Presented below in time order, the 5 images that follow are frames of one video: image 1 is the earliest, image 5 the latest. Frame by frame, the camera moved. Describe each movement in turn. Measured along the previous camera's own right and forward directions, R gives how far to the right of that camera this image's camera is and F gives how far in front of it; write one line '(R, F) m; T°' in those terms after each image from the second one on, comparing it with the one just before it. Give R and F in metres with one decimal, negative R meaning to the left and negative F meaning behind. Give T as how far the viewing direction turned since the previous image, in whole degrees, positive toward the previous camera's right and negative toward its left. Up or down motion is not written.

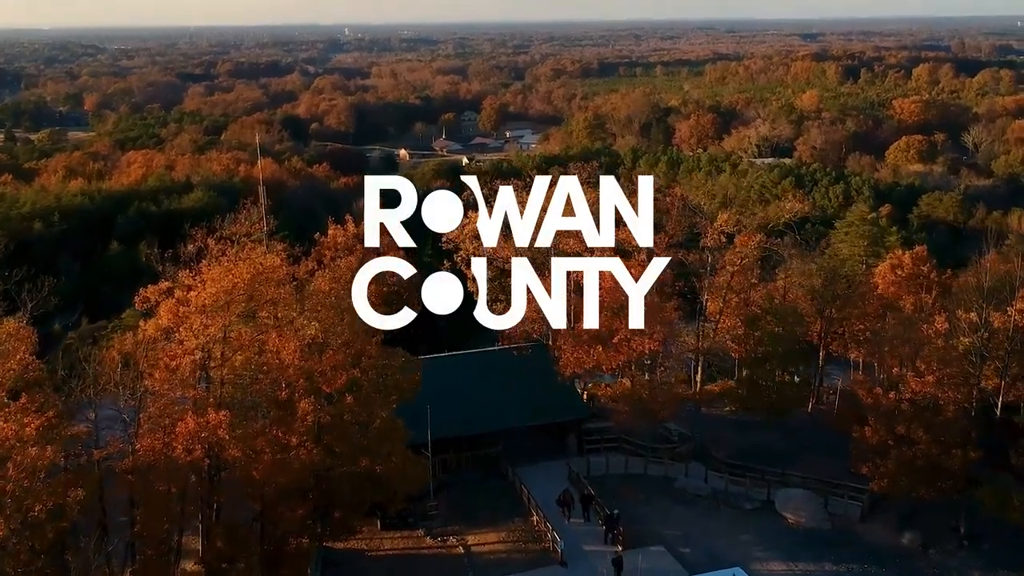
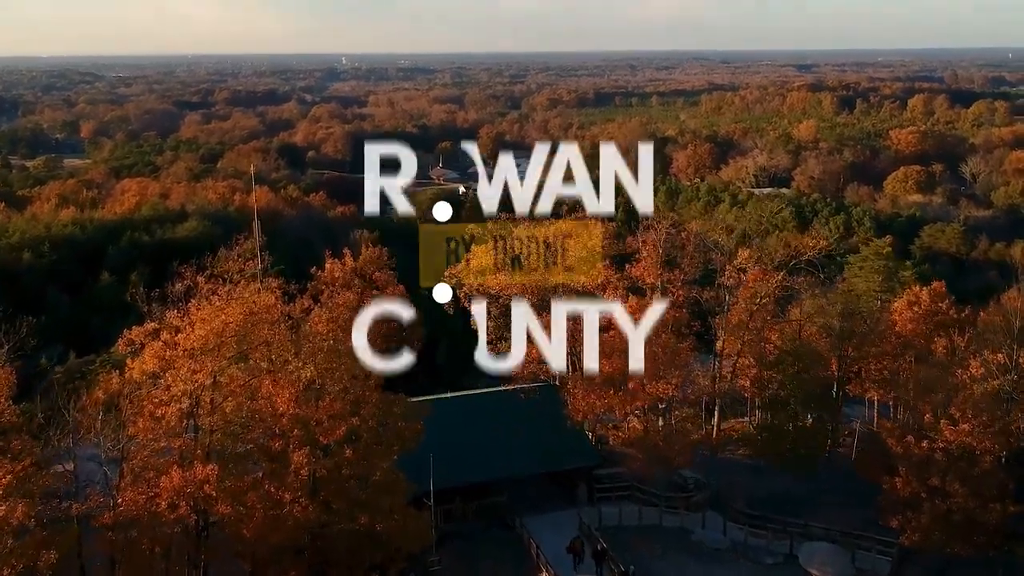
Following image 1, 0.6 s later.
(-0.1, +0.3) m; 0°
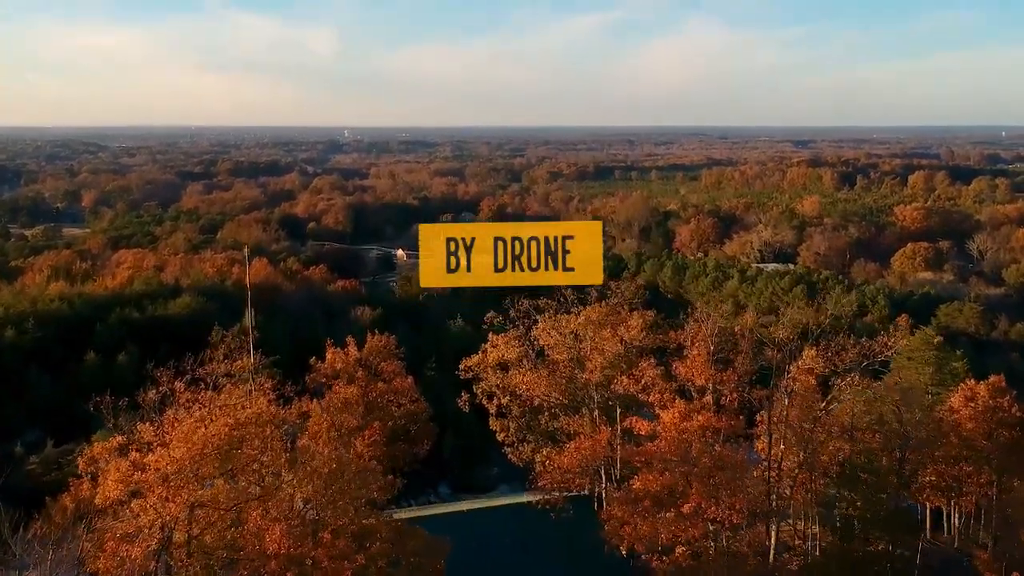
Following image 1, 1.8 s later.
(-0.2, +0.8) m; 0°
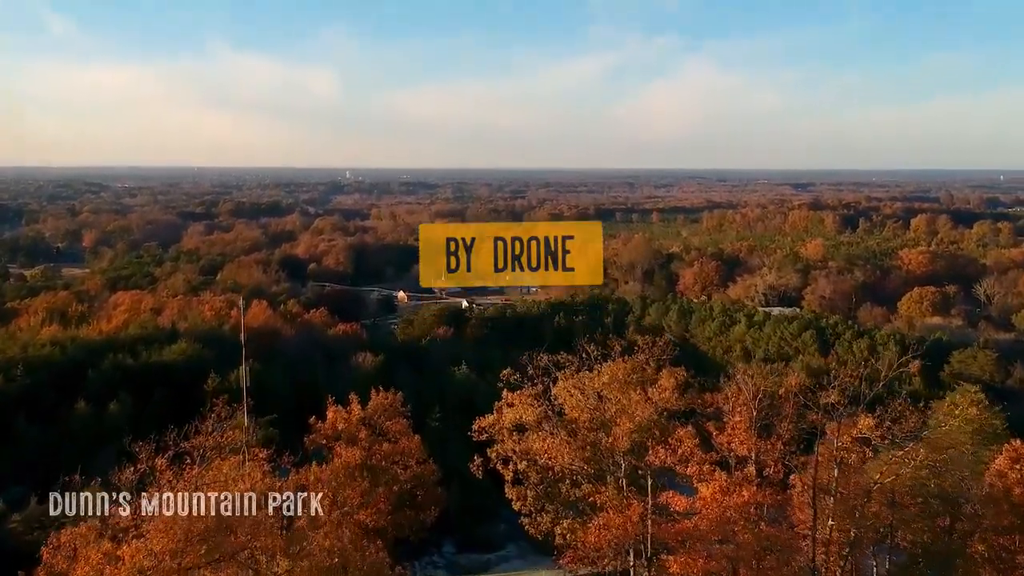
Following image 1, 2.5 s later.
(-0.1, +0.5) m; 0°
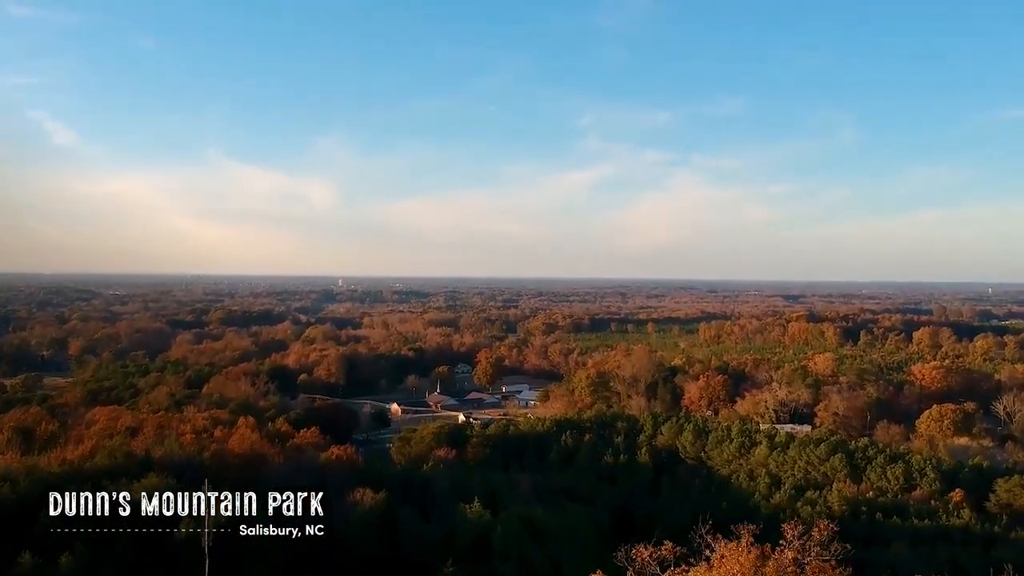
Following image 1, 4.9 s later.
(-0.4, +1.8) m; 0°
